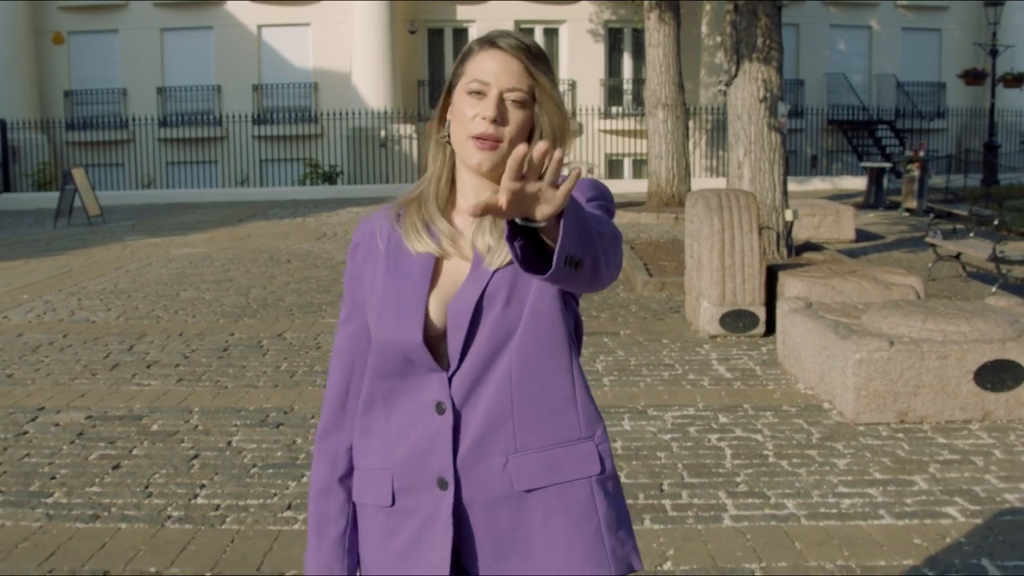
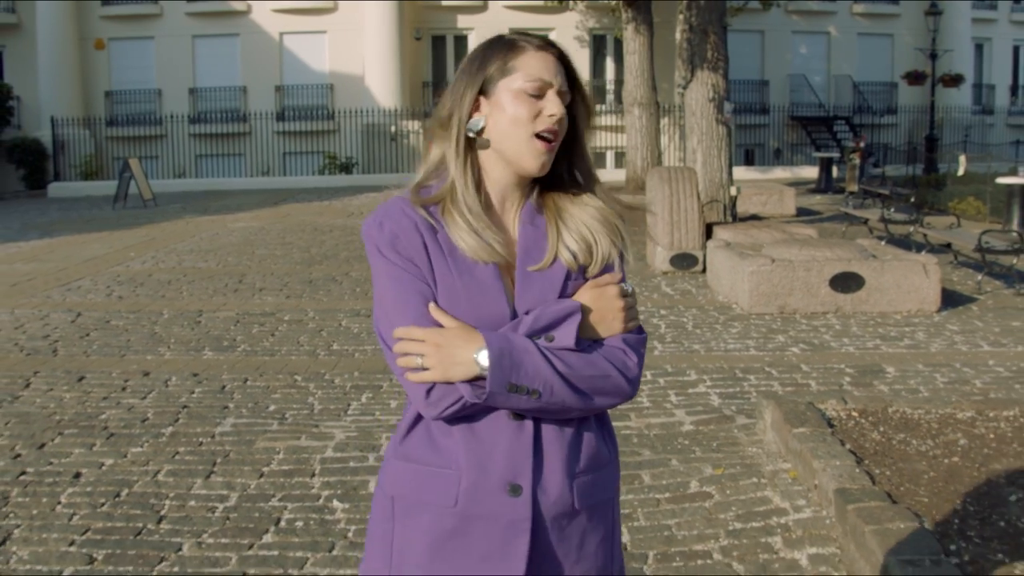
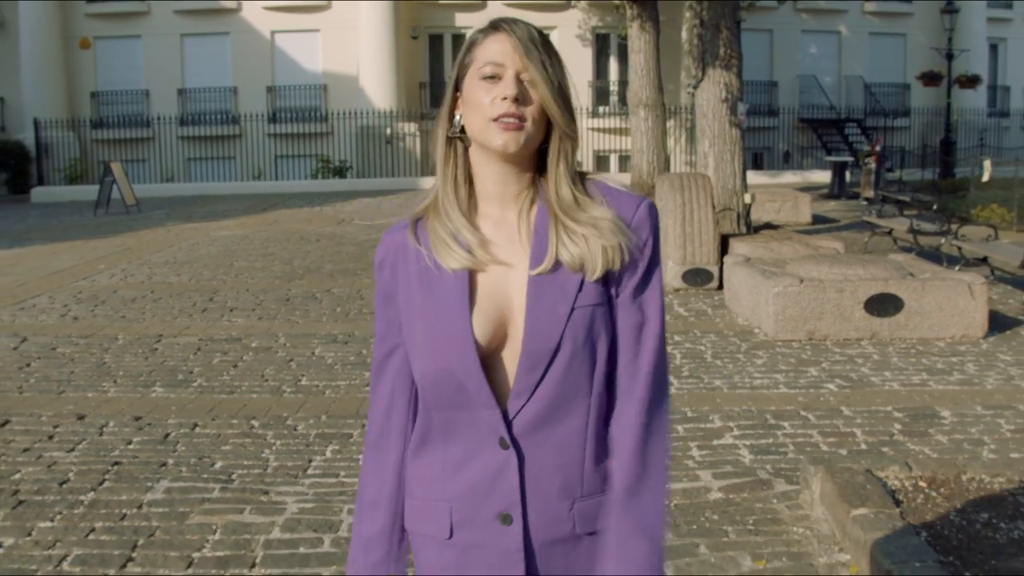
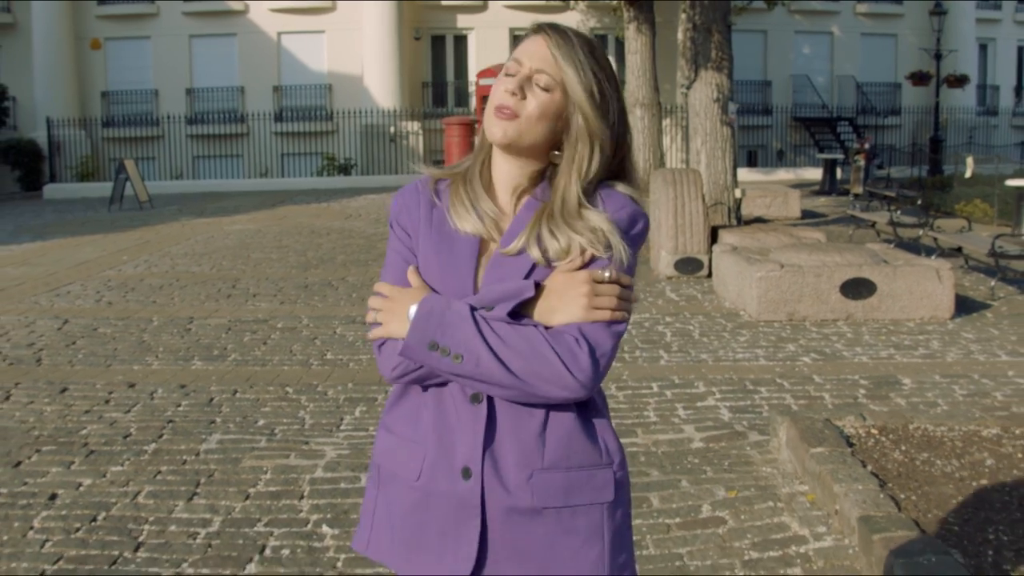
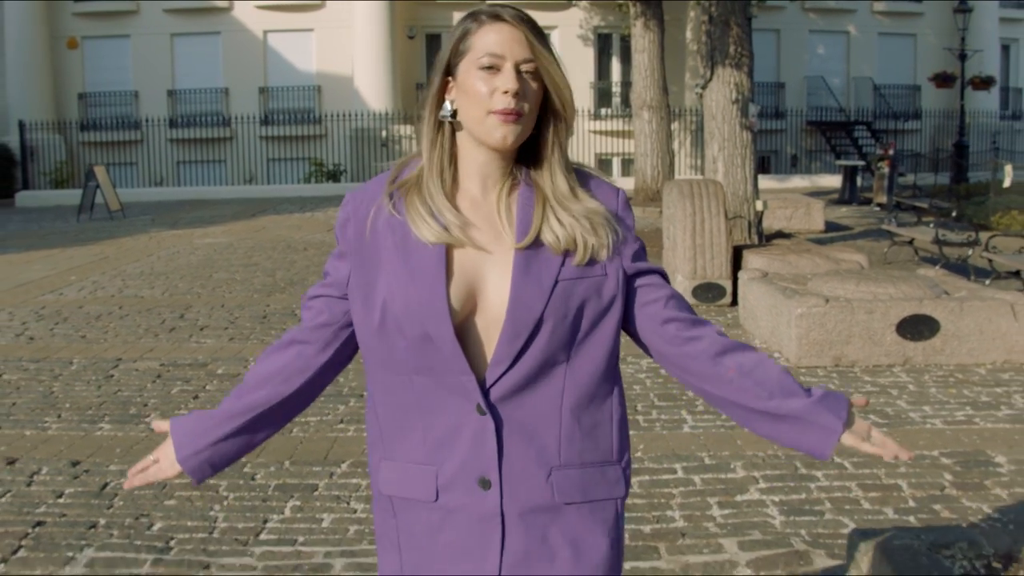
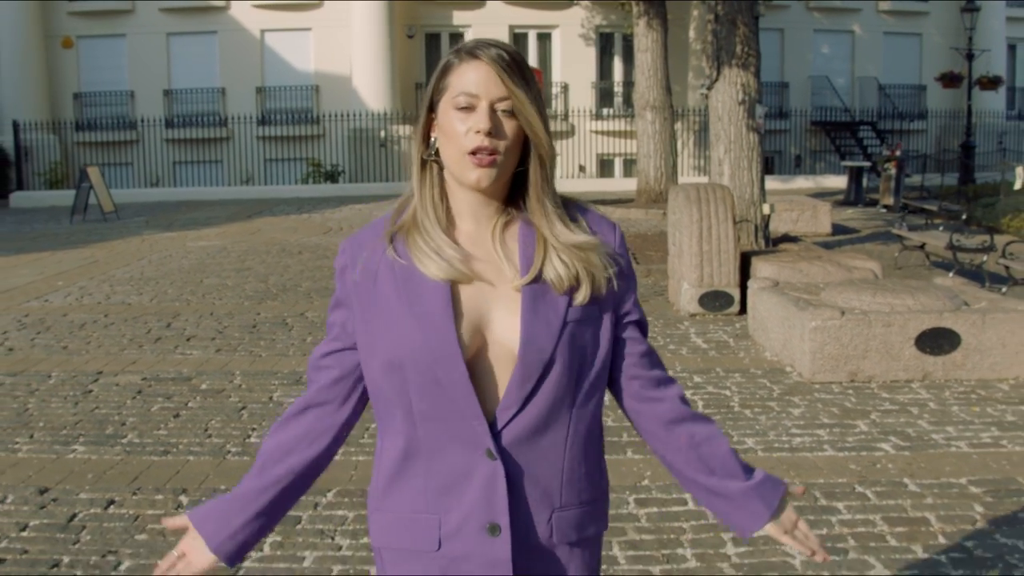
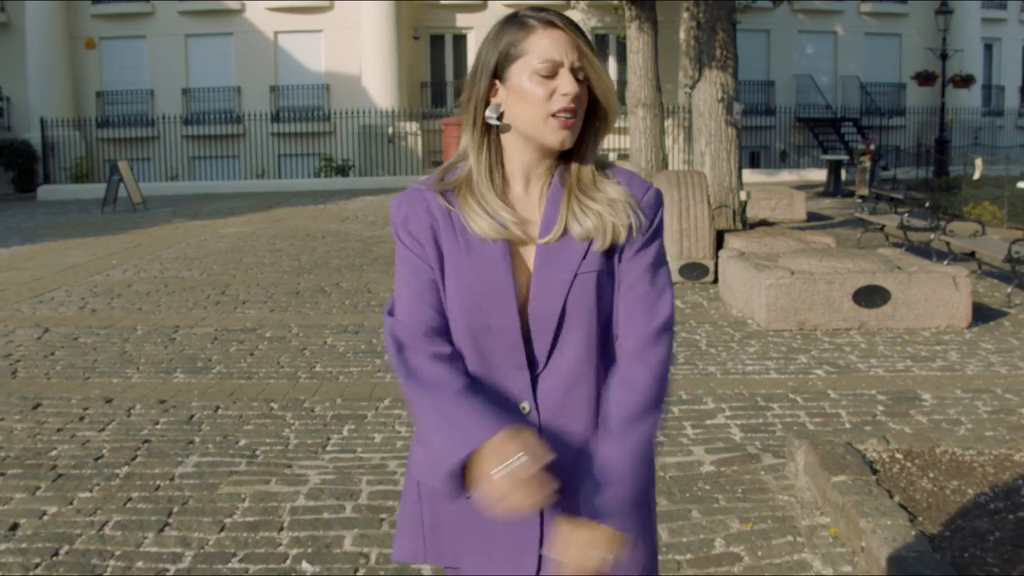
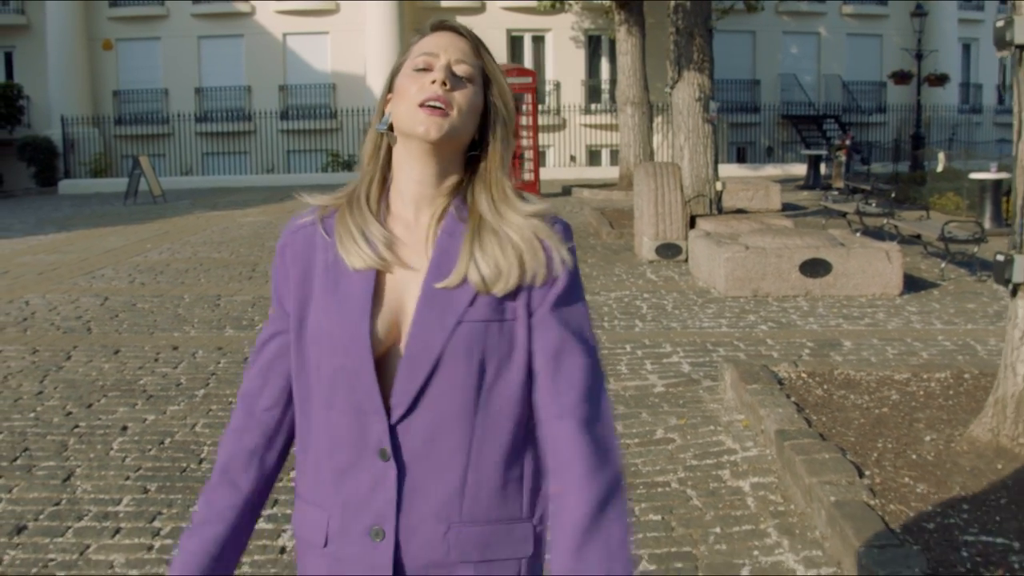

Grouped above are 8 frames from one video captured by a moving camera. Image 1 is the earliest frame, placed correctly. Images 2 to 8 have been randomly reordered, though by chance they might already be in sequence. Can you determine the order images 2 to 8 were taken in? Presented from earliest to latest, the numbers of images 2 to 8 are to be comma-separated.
6, 5, 3, 7, 4, 2, 8
